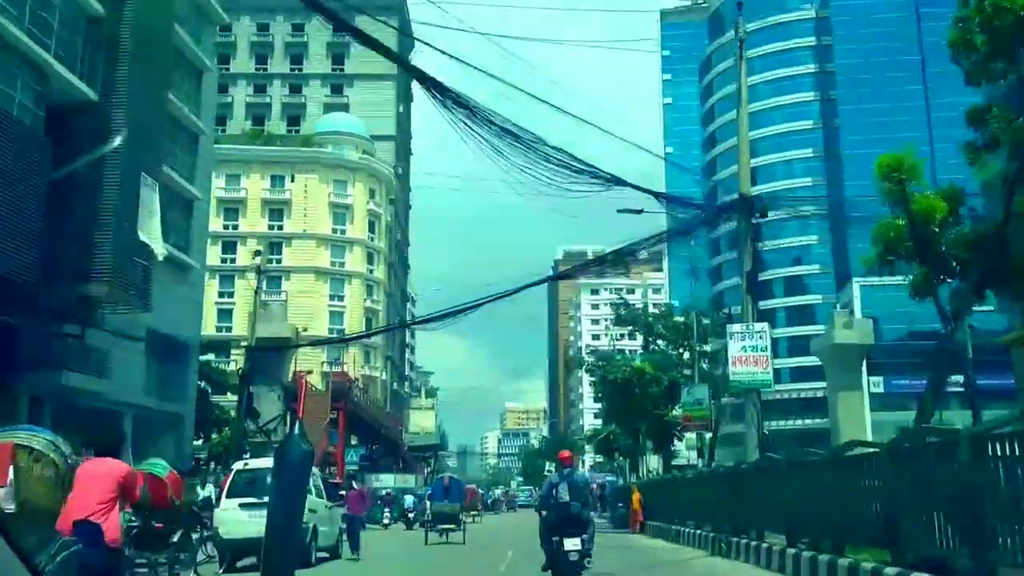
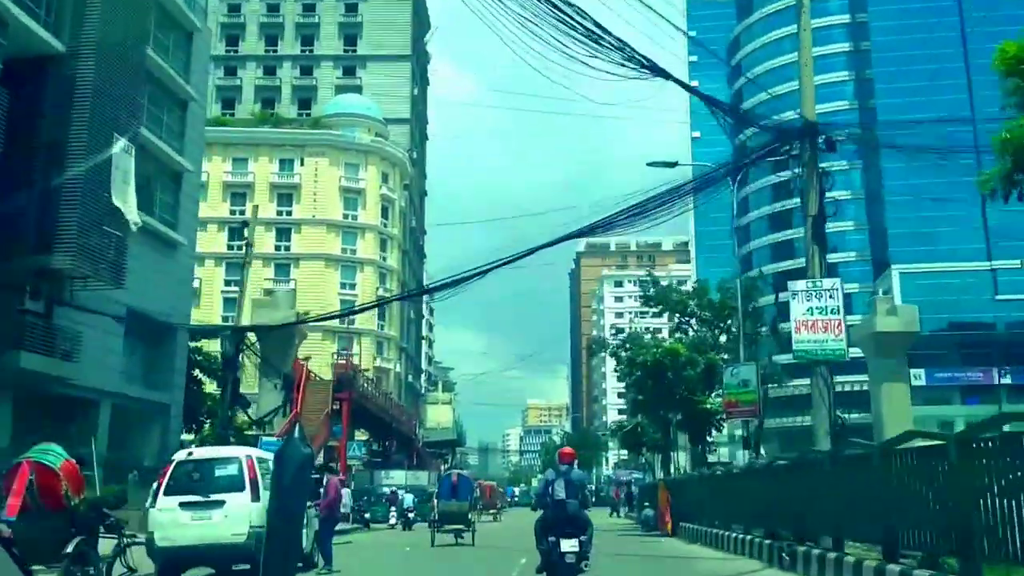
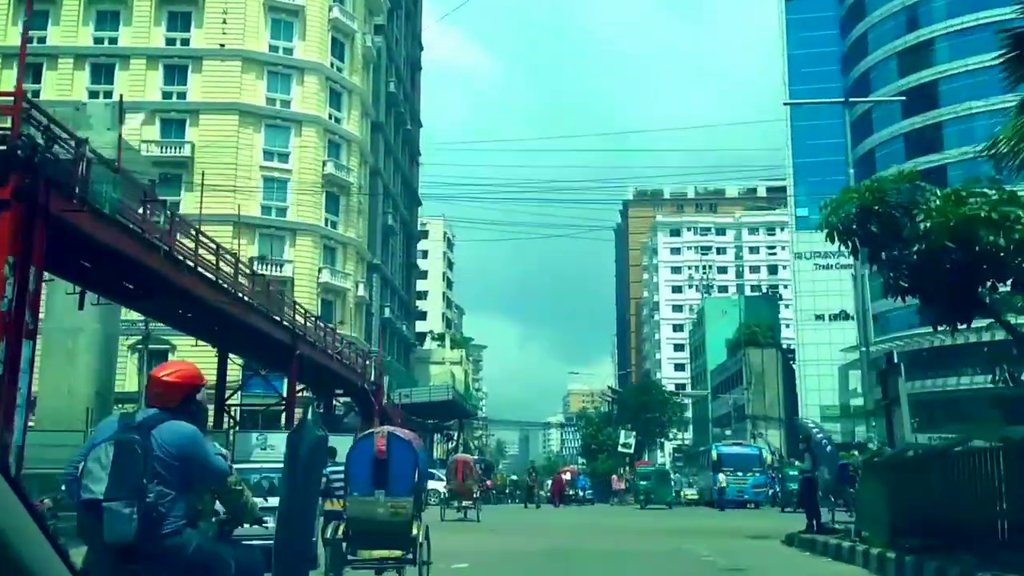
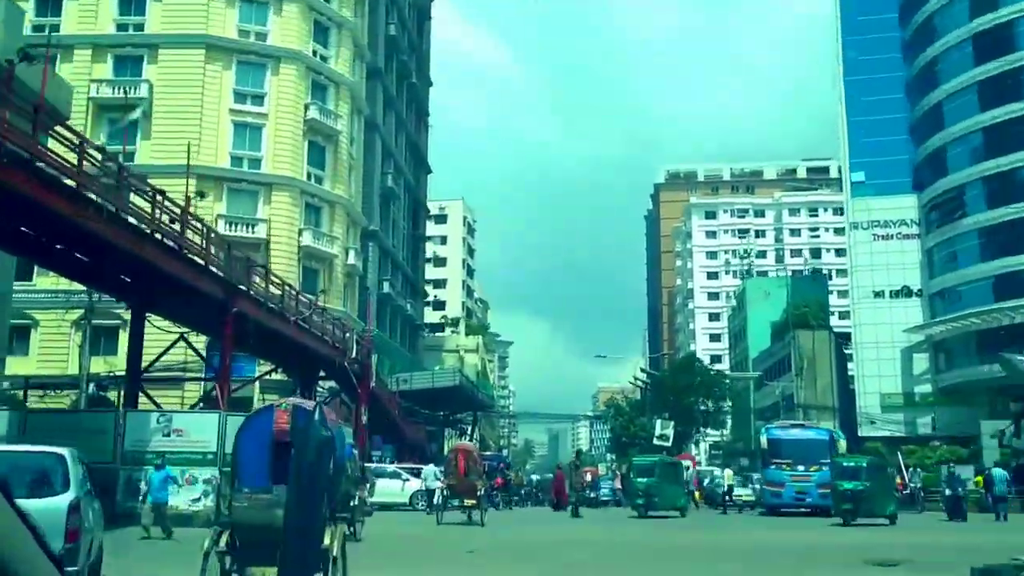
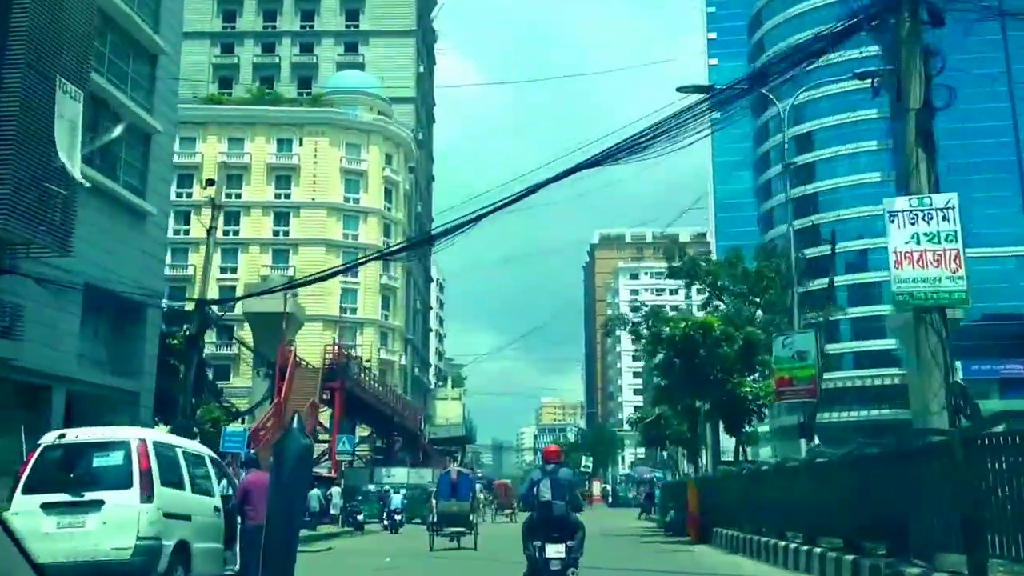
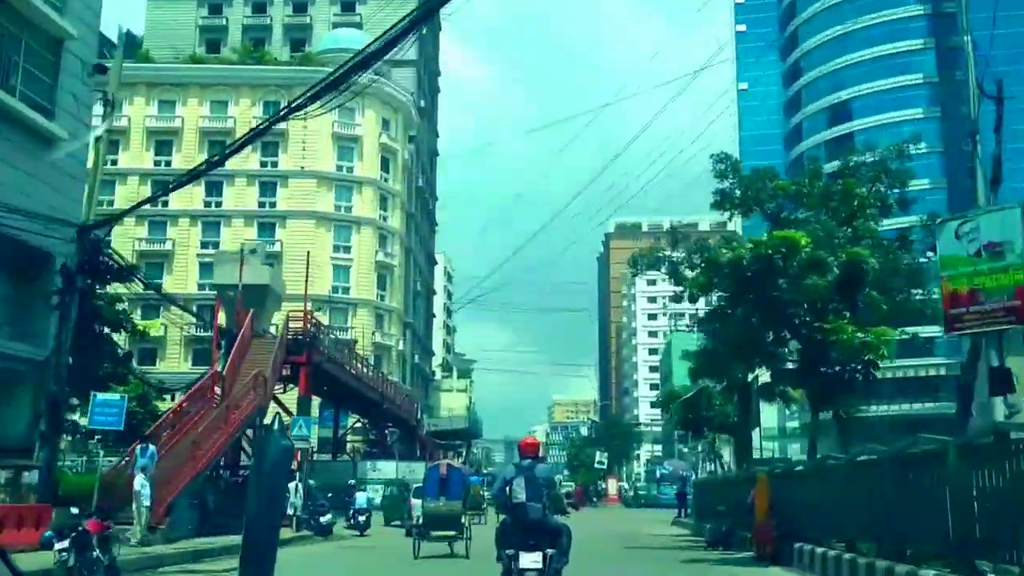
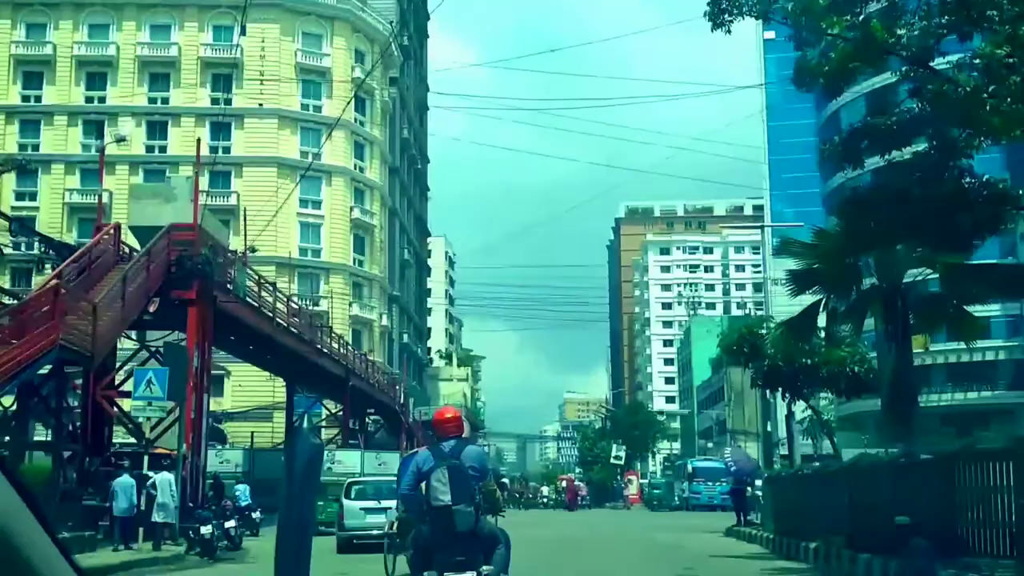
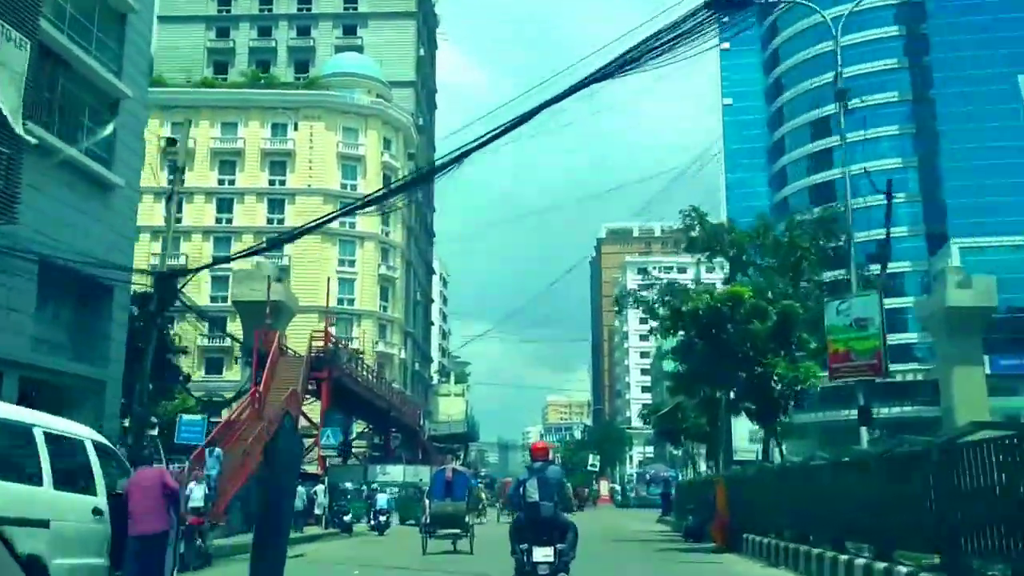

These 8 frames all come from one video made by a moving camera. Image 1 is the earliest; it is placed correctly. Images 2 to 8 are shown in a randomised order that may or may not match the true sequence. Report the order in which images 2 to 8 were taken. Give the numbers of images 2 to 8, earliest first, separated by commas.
2, 5, 8, 6, 7, 3, 4
